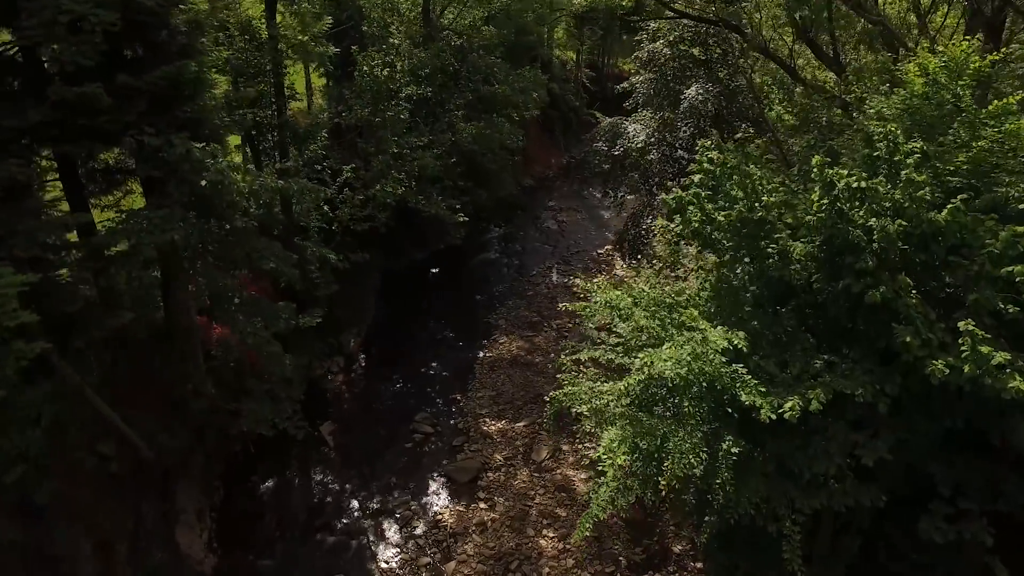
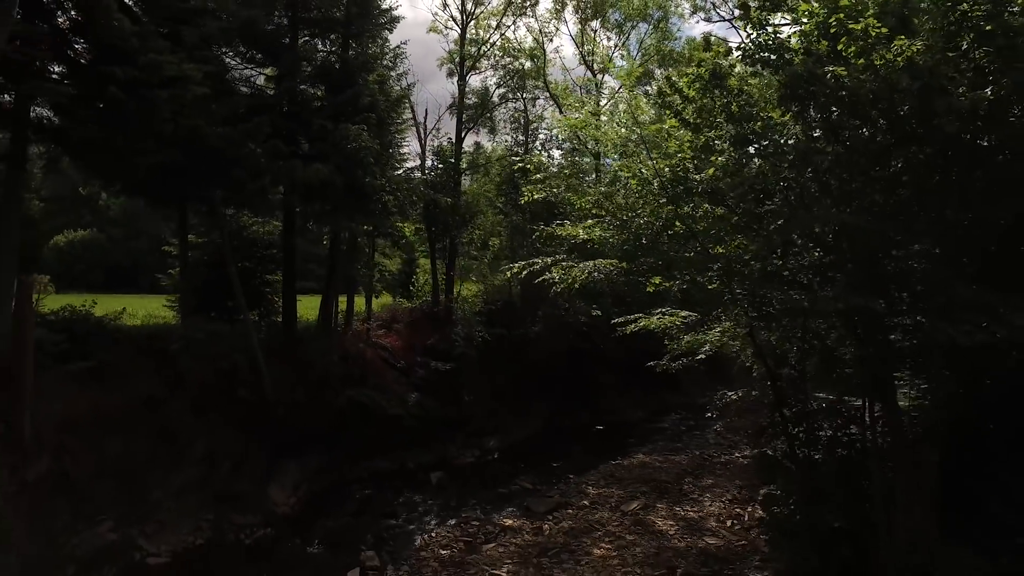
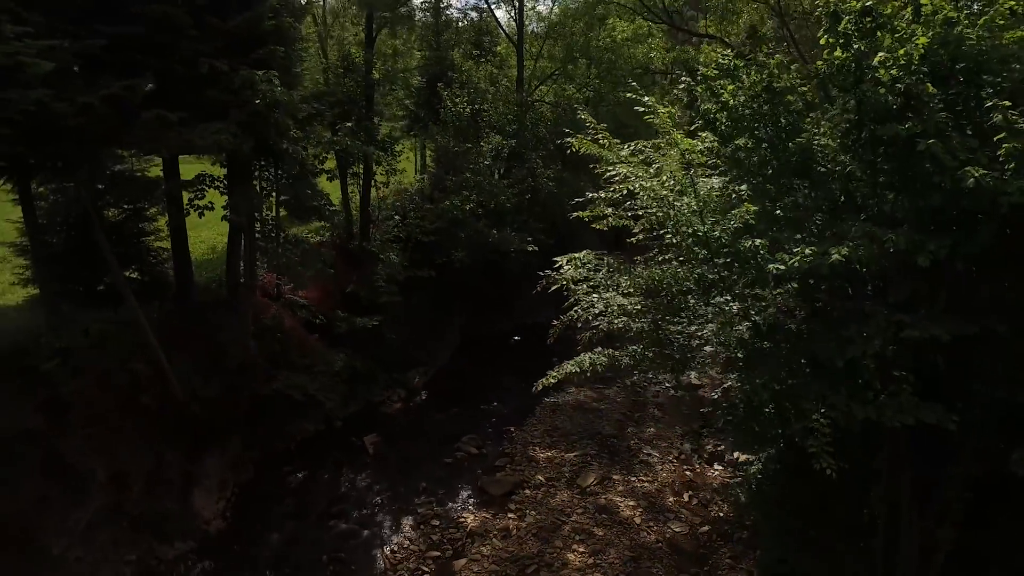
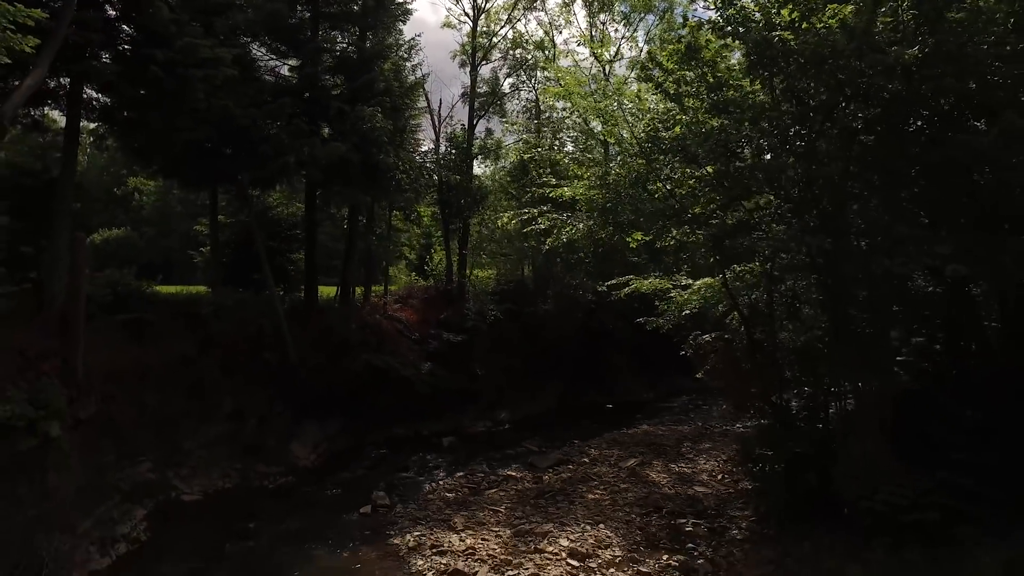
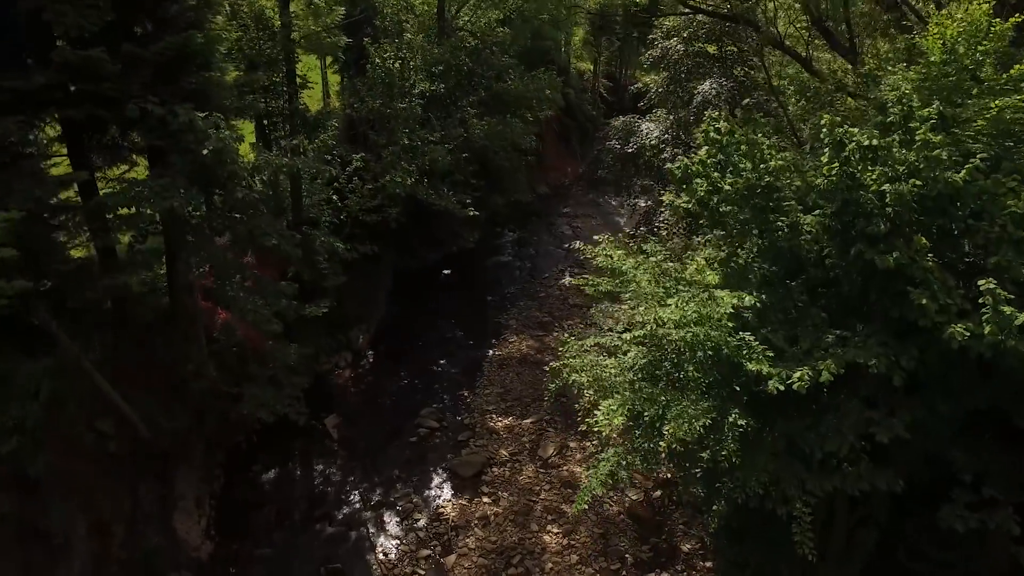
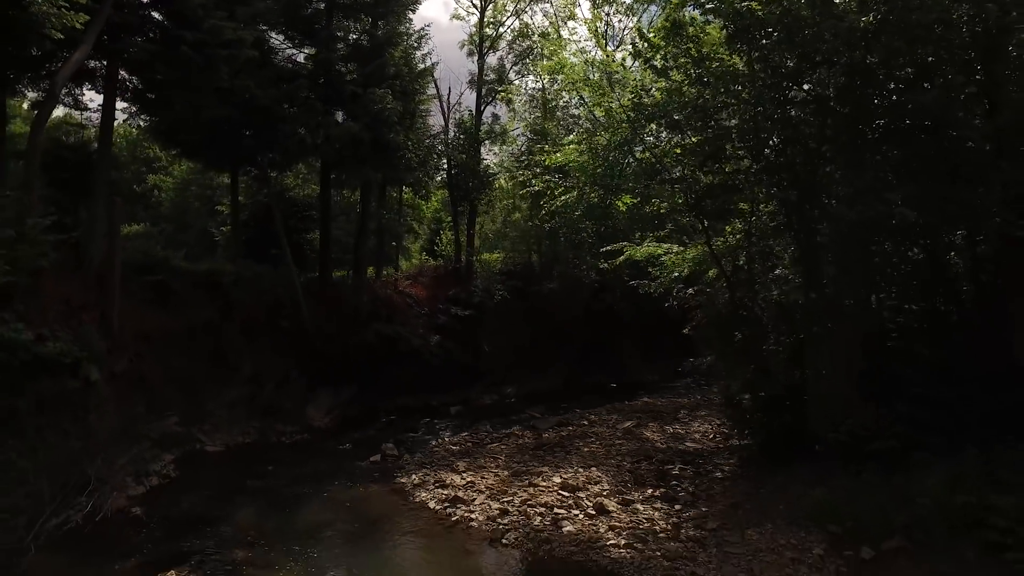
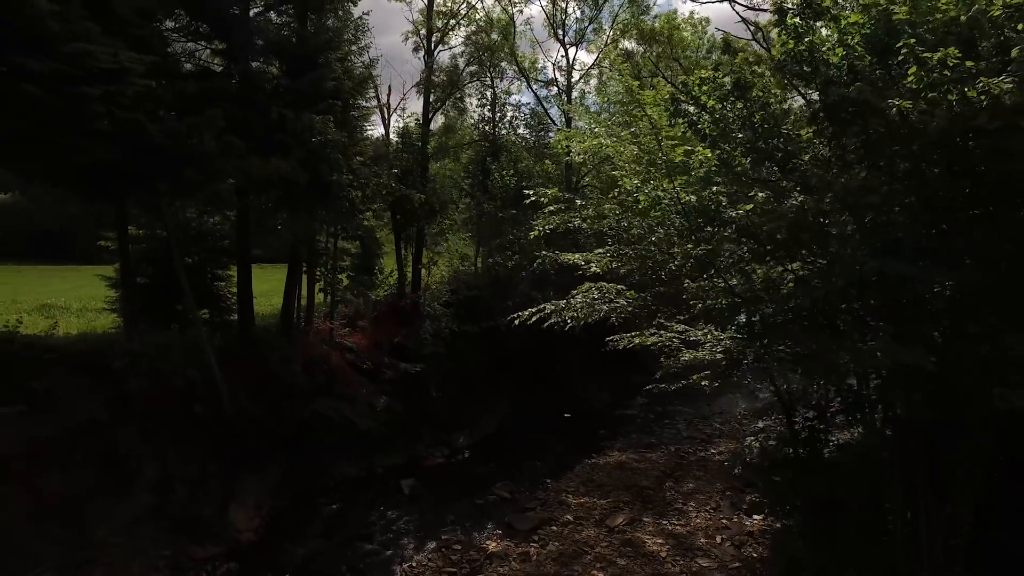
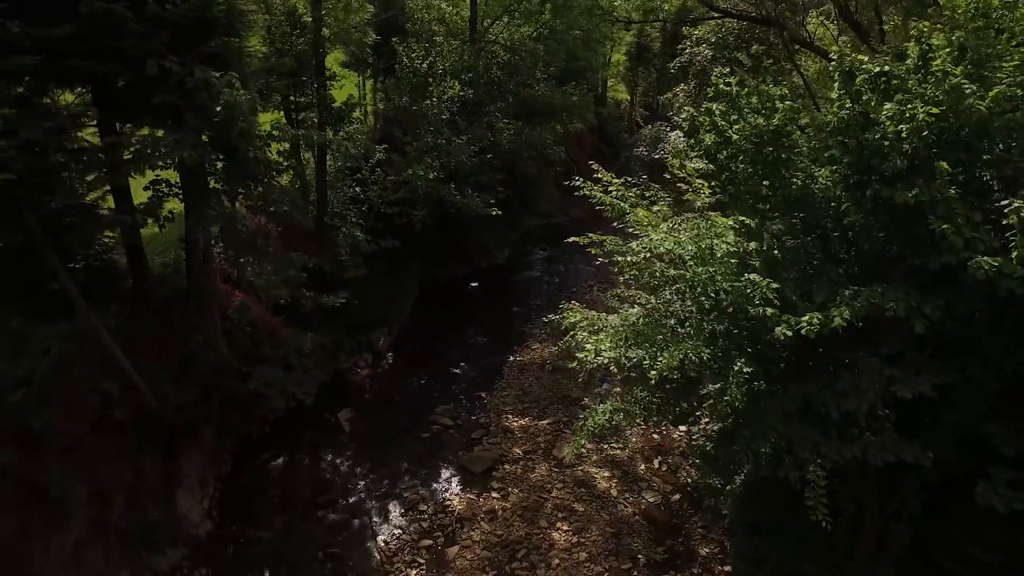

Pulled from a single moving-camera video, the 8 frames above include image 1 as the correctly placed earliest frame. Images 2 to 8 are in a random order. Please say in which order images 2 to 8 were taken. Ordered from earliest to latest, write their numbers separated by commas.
5, 8, 3, 7, 2, 4, 6
